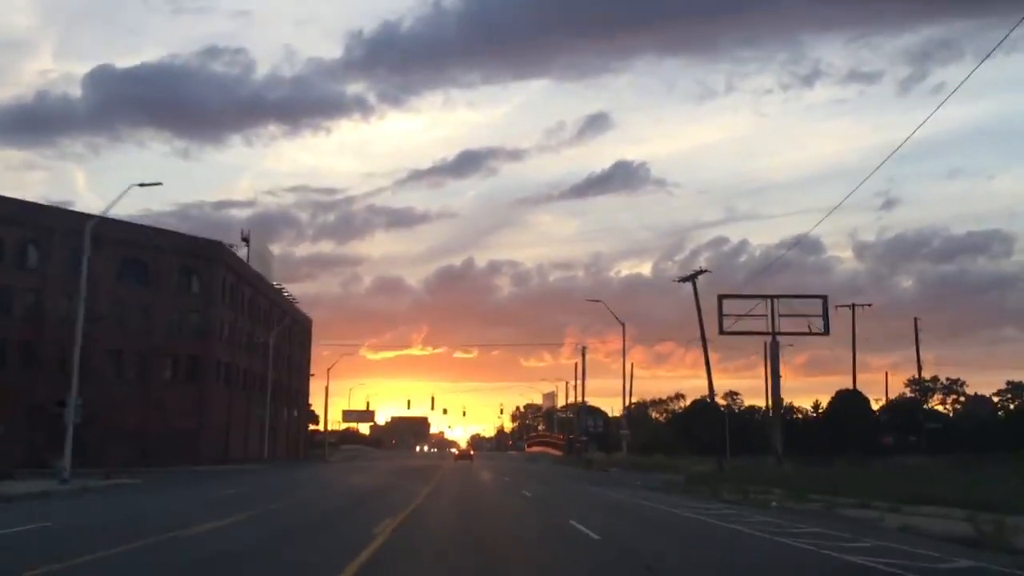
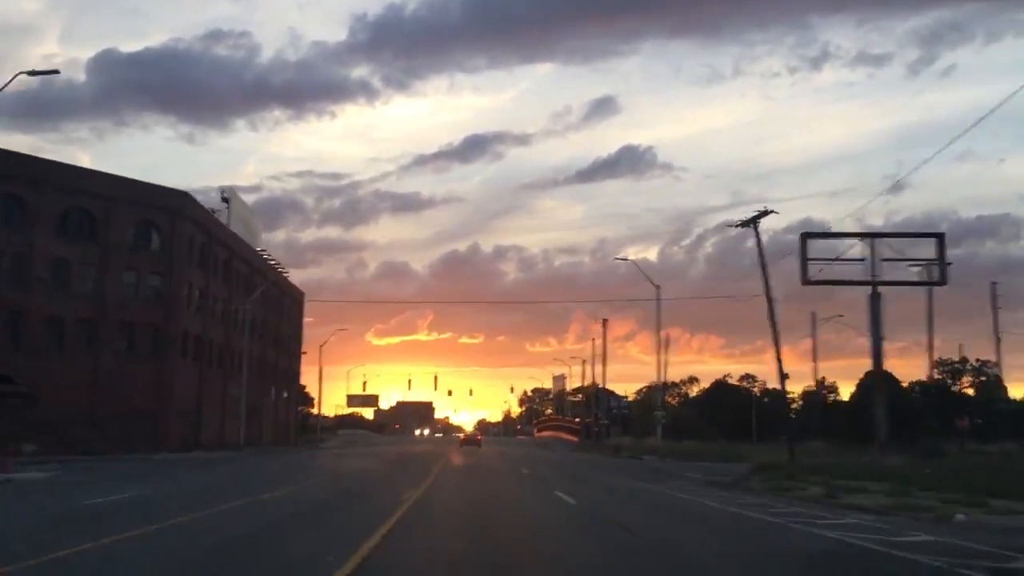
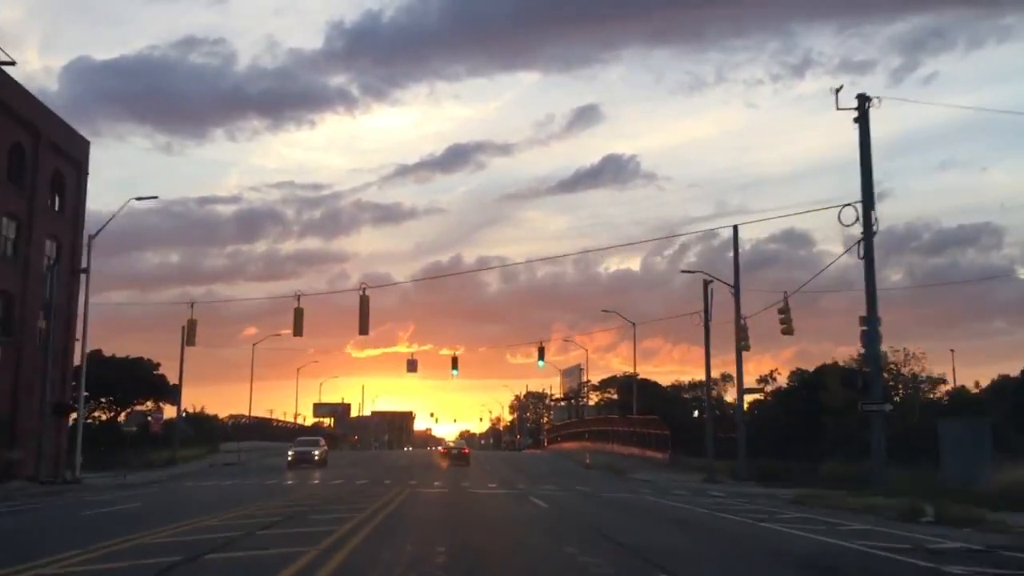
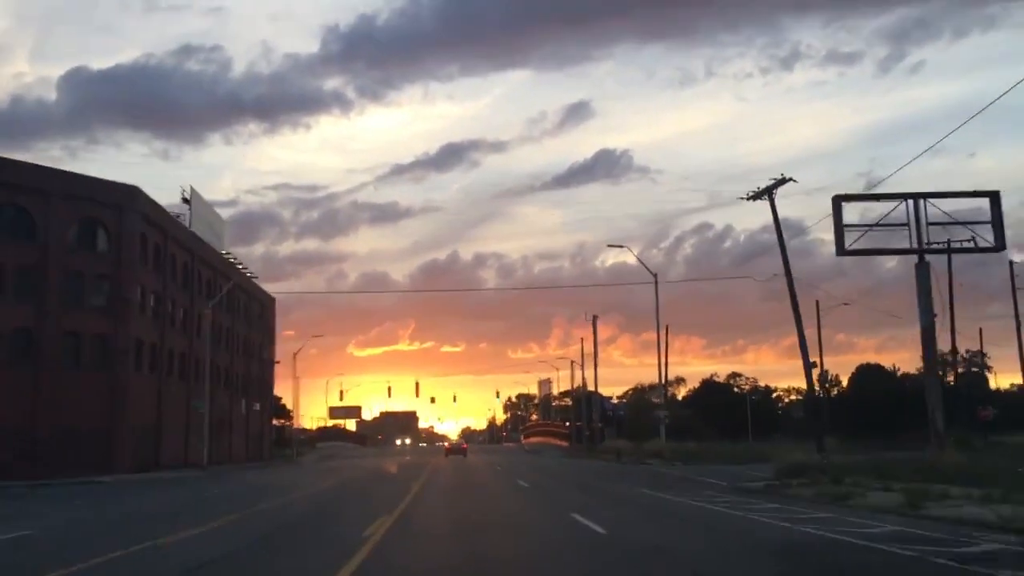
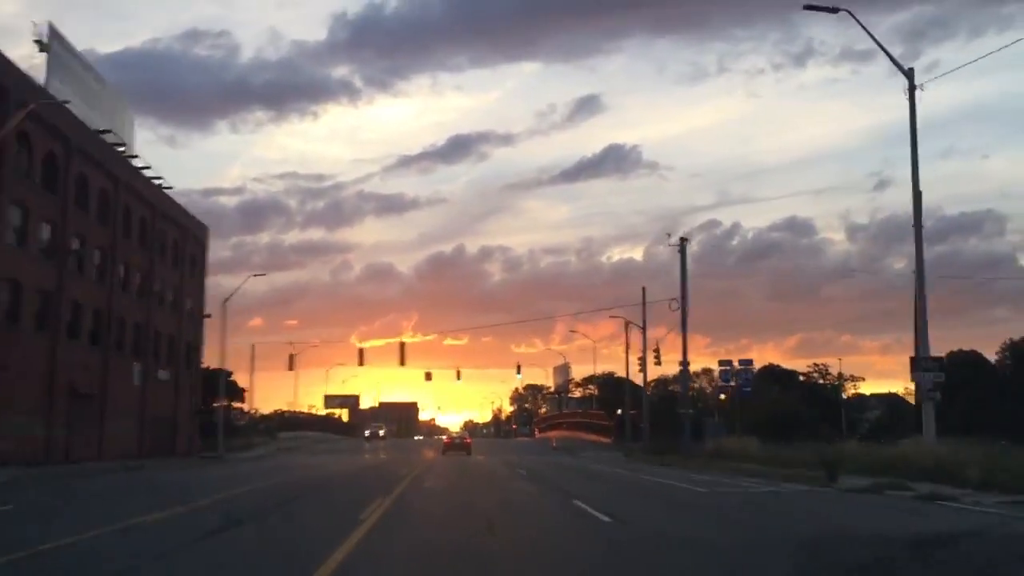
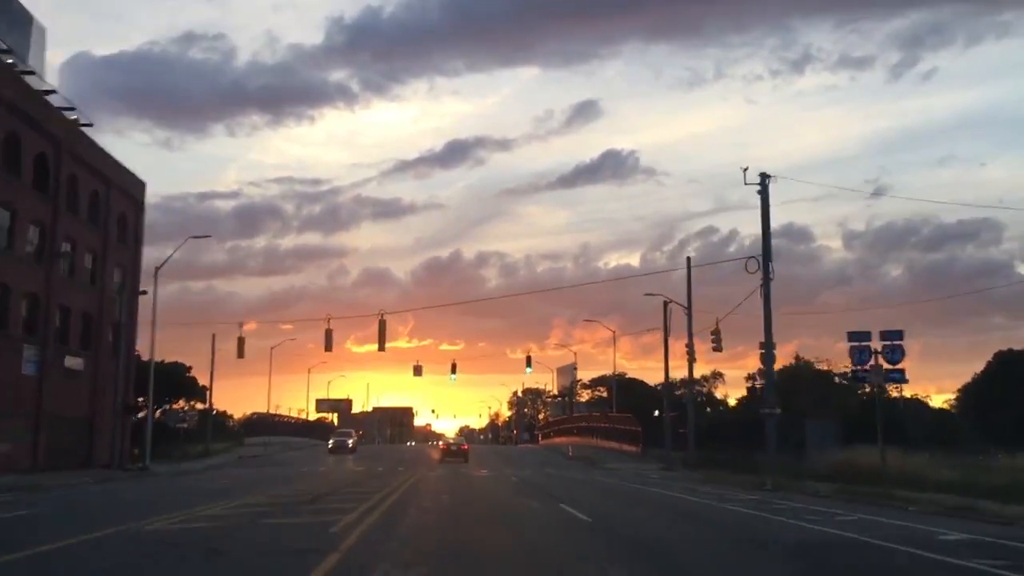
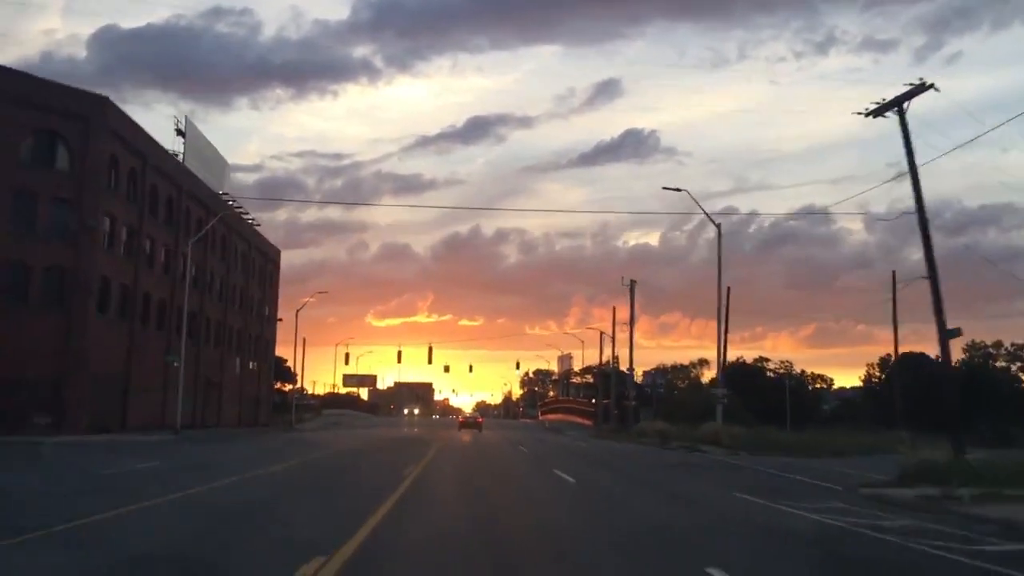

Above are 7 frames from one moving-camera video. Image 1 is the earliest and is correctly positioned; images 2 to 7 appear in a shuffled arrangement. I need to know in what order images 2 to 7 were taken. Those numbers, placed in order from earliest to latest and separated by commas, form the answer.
2, 4, 7, 5, 6, 3
